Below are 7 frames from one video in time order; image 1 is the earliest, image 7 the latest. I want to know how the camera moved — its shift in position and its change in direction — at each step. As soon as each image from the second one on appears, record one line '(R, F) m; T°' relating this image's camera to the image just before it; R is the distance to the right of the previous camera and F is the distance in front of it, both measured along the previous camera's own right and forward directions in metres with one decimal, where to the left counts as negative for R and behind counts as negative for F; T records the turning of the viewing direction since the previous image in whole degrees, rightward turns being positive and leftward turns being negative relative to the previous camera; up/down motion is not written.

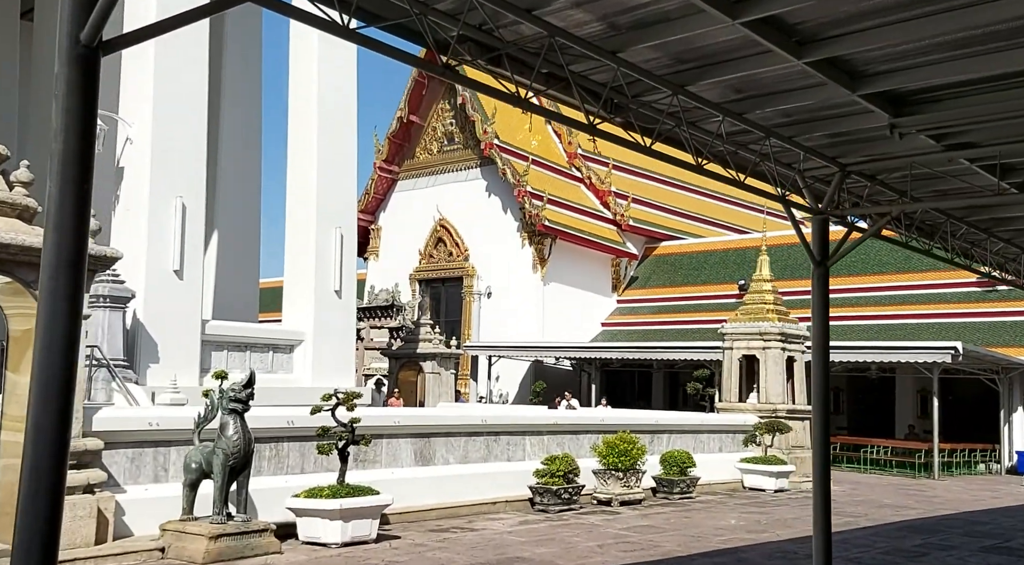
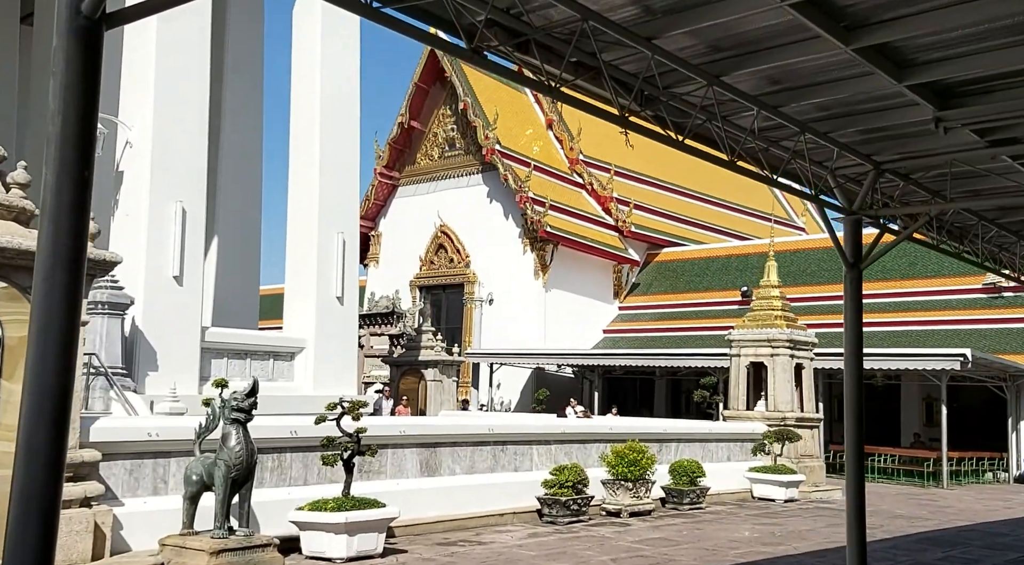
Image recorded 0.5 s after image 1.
(-0.1, +0.2) m; 0°
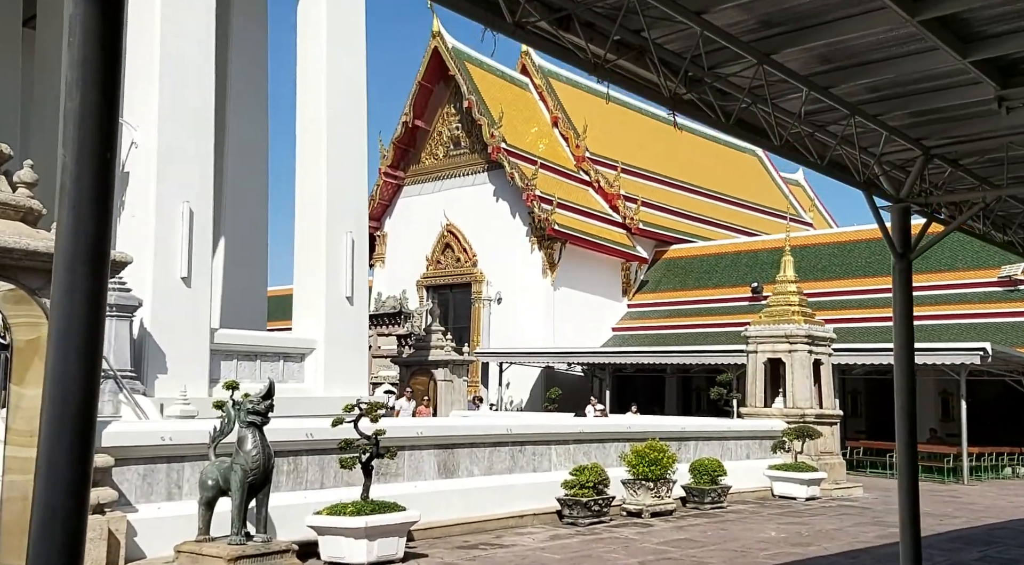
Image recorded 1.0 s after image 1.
(-0.1, +0.2) m; 0°
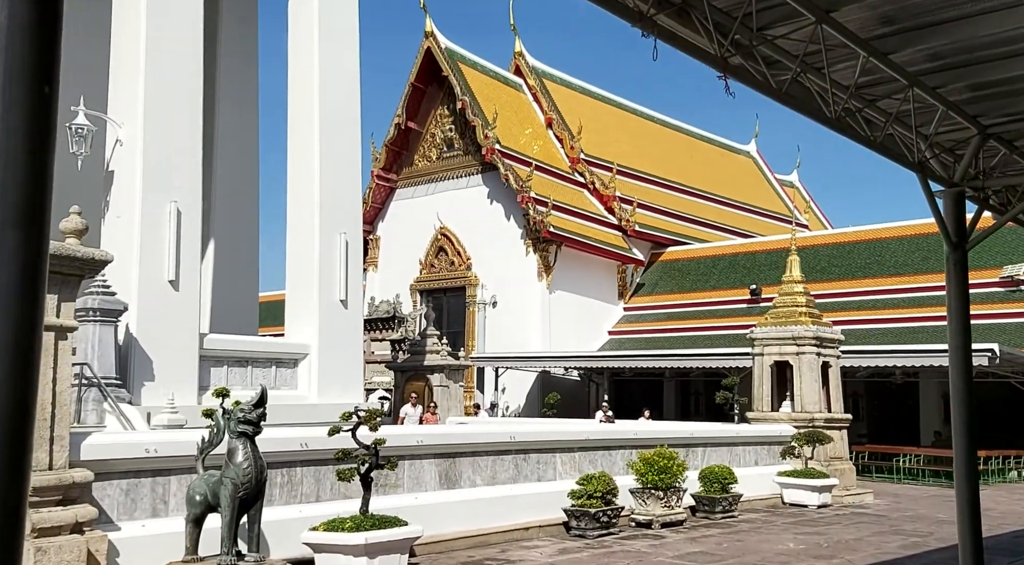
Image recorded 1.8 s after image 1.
(-0.1, +0.4) m; 0°
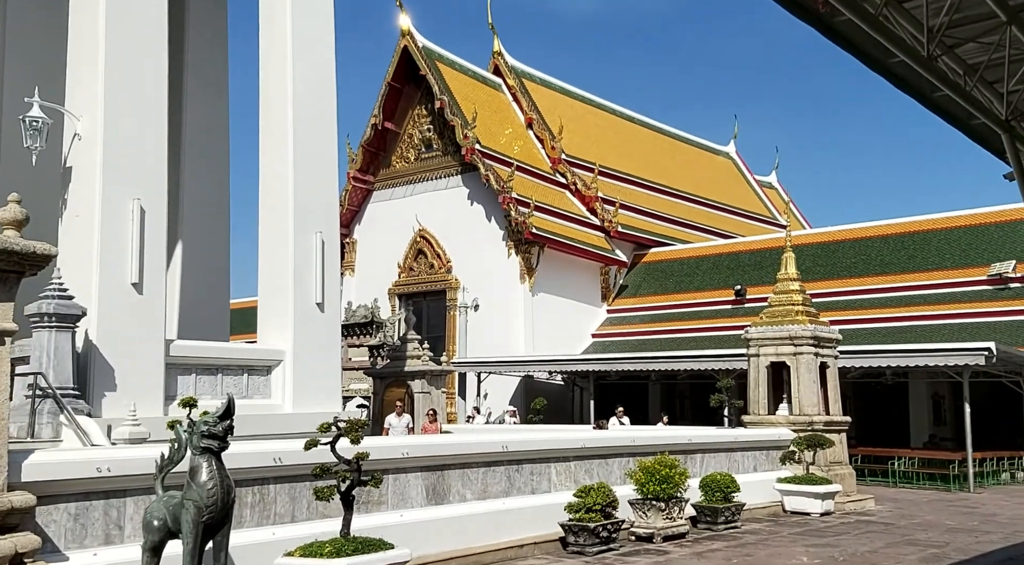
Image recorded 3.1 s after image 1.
(-0.1, +0.6) m; +1°
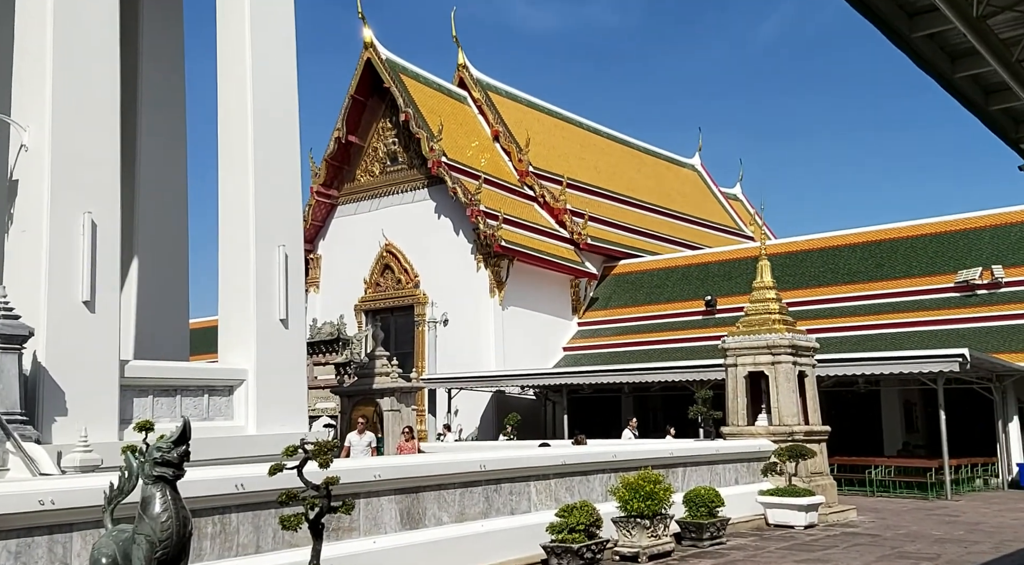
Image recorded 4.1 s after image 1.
(-0.1, +0.4) m; +2°
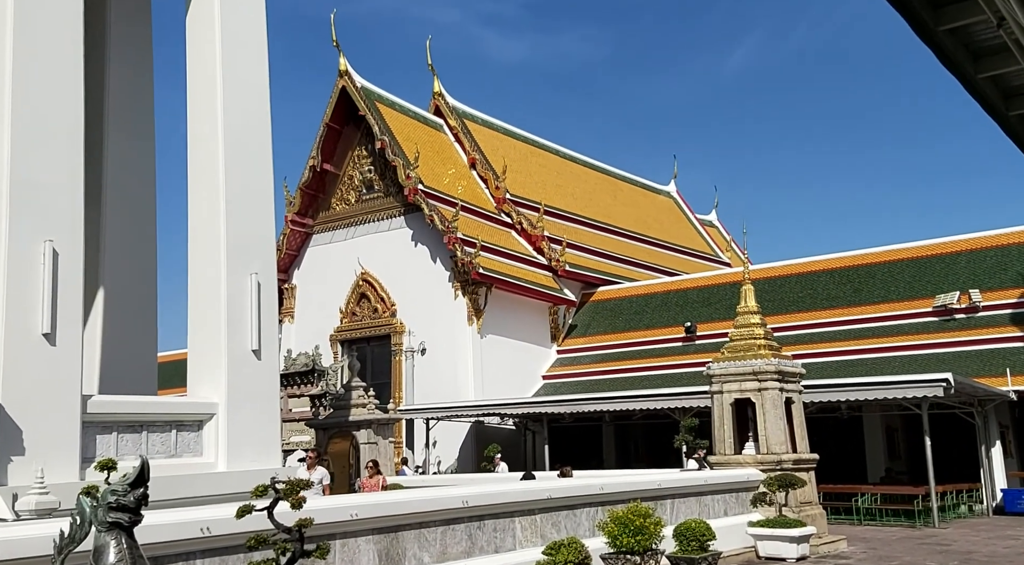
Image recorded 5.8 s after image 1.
(0.0, +0.3) m; +1°
